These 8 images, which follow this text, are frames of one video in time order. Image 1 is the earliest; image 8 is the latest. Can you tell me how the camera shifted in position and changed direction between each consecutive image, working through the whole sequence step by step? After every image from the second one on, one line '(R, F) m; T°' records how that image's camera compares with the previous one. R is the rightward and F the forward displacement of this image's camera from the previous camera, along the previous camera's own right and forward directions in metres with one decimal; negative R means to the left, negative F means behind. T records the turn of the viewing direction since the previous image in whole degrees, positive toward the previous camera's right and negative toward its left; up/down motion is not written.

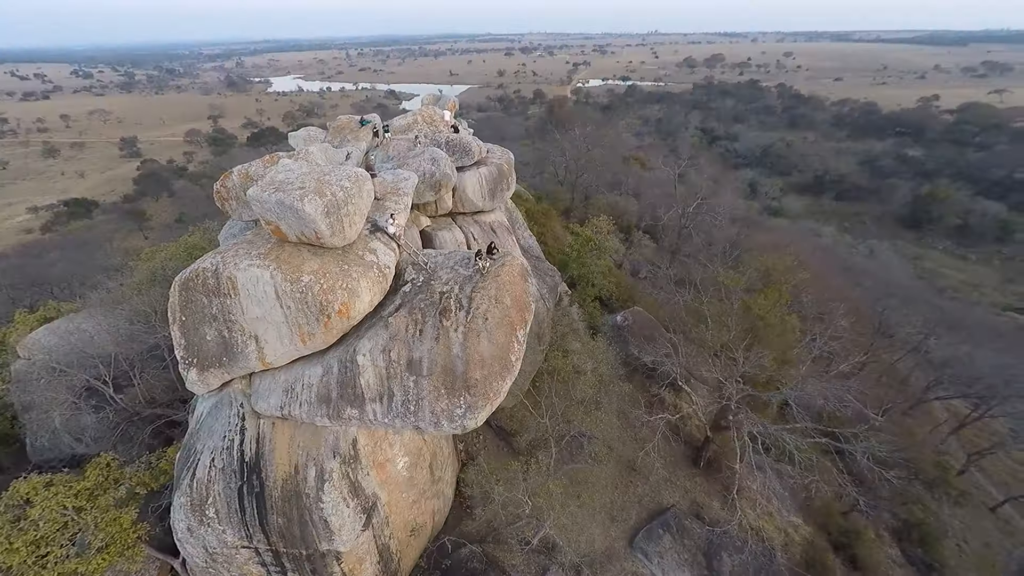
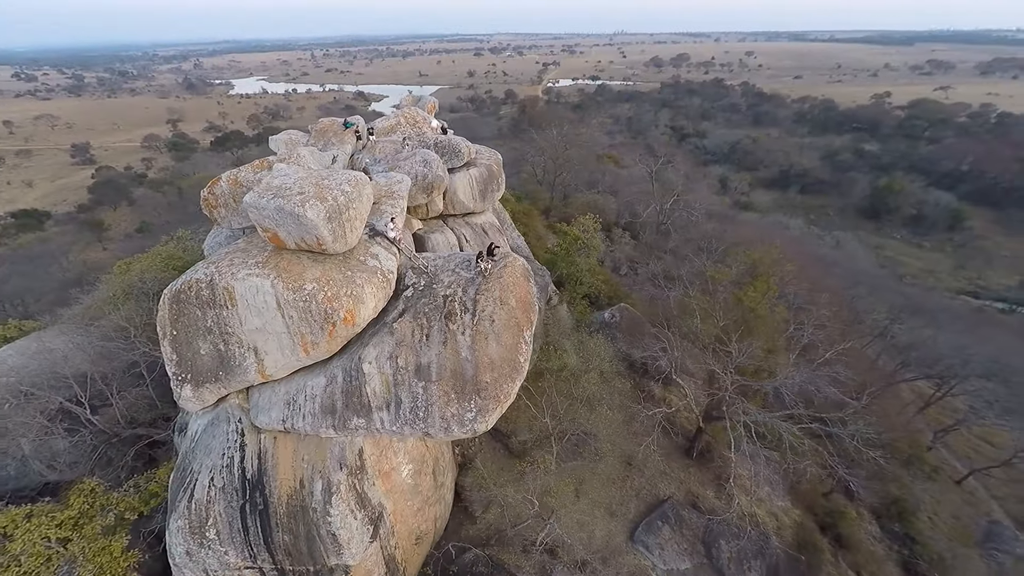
(-0.6, 0.0) m; +3°
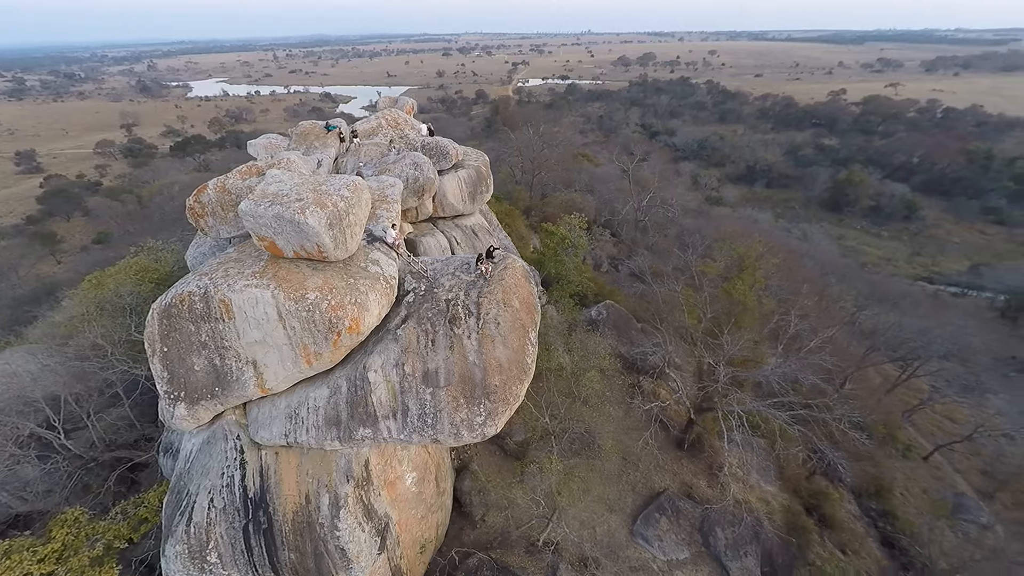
(-0.5, 0.0) m; +3°
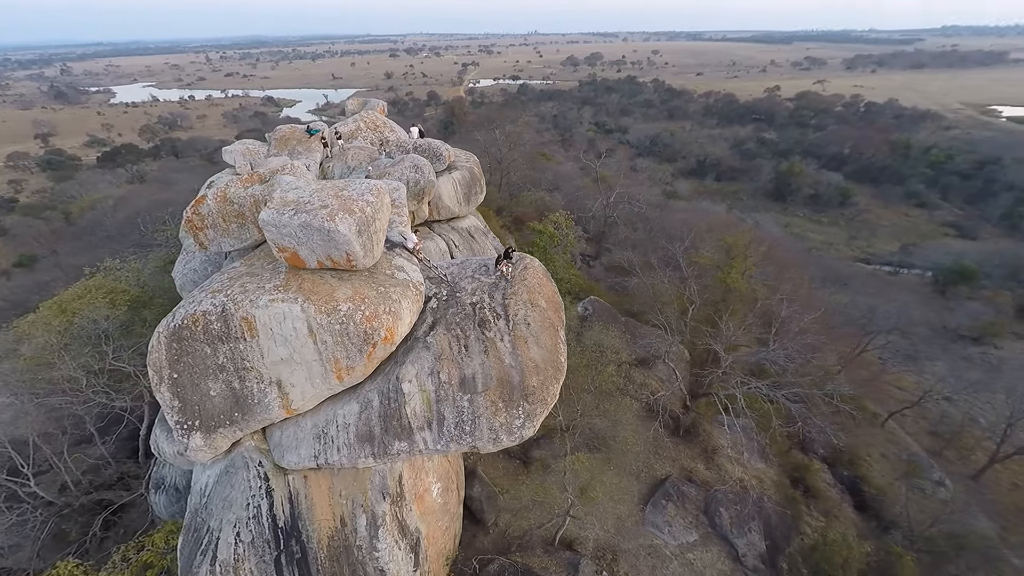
(-1.3, +0.1) m; +5°
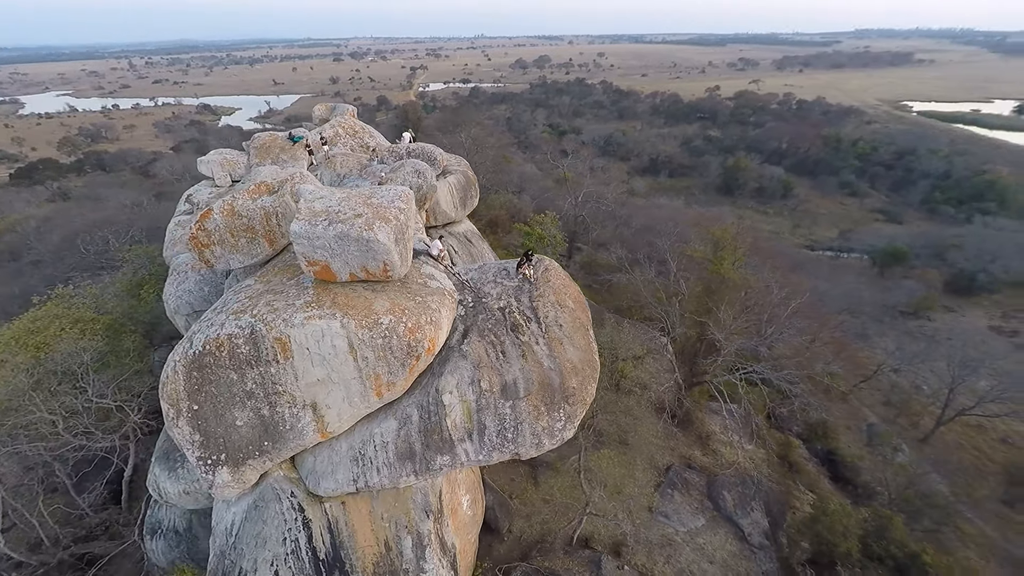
(-1.3, +0.2) m; +5°
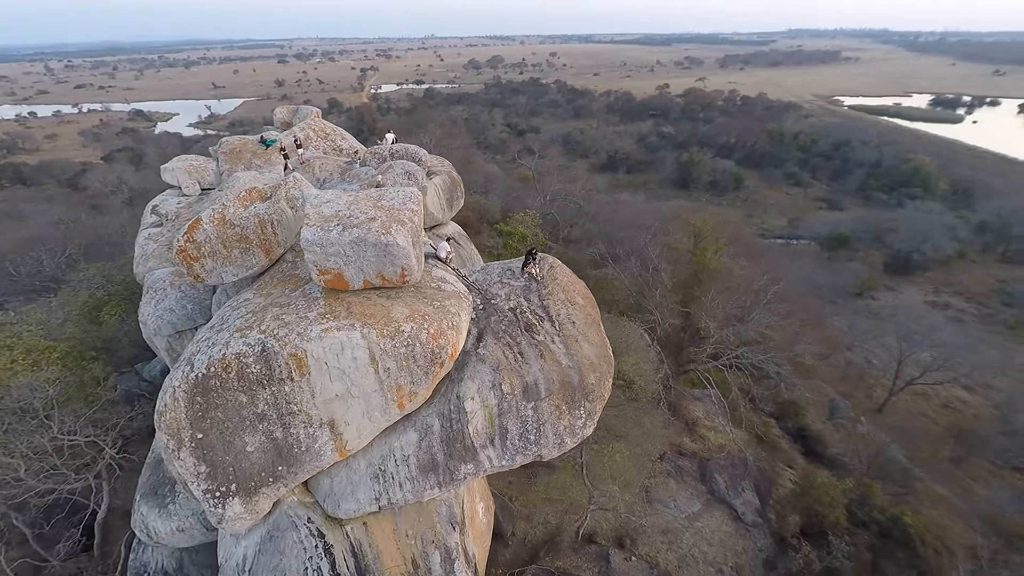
(-0.9, +0.2) m; +5°
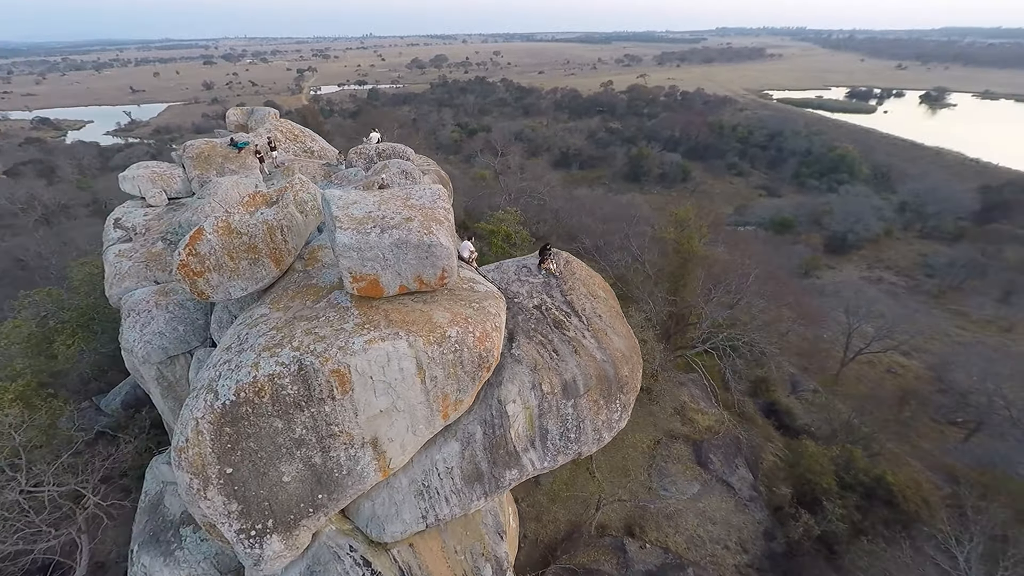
(-1.2, +0.3) m; +6°
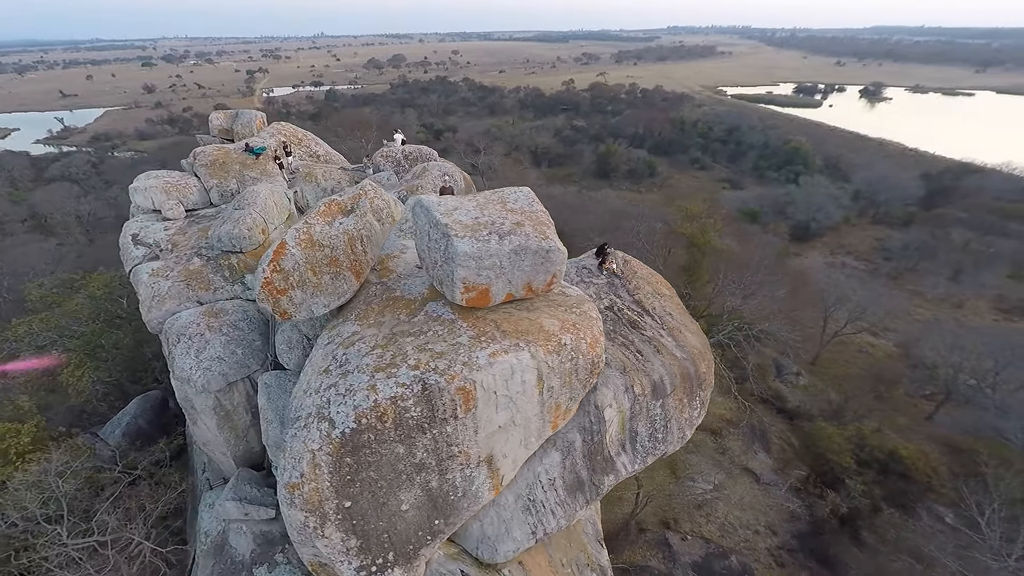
(-1.9, +0.3) m; +5°
